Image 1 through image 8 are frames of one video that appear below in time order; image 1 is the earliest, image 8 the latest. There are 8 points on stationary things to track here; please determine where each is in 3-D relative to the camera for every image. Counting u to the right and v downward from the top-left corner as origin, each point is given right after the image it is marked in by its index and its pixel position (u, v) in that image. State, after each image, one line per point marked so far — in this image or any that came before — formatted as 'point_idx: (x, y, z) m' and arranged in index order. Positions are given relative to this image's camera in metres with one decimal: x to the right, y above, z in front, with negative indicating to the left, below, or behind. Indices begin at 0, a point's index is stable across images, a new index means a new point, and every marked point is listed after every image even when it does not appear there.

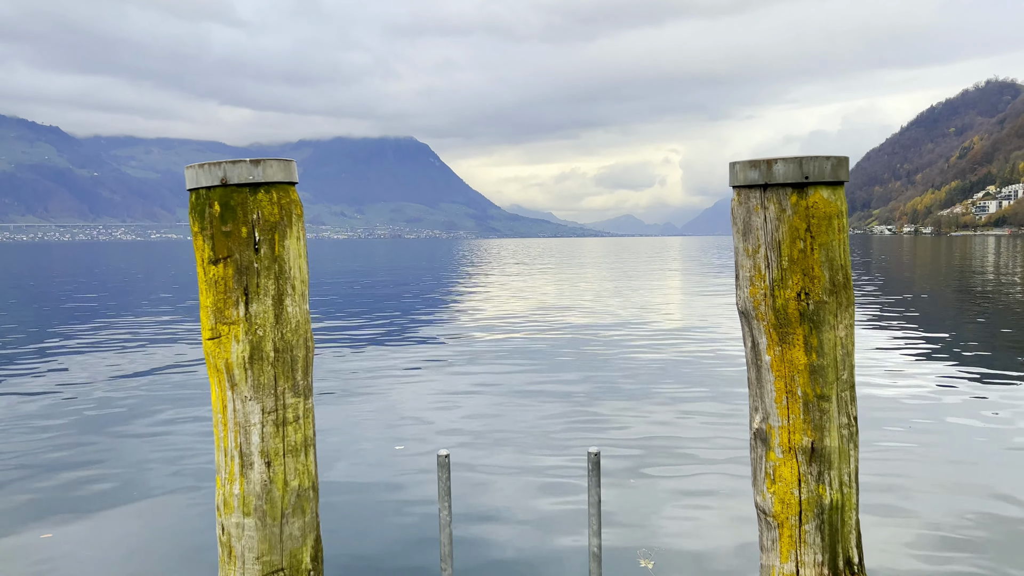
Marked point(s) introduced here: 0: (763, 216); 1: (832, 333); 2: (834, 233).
0: (+1.3, +0.4, +4.1) m
1: (+1.6, -0.2, +4.1) m
2: (+1.6, +0.3, +4.1) m
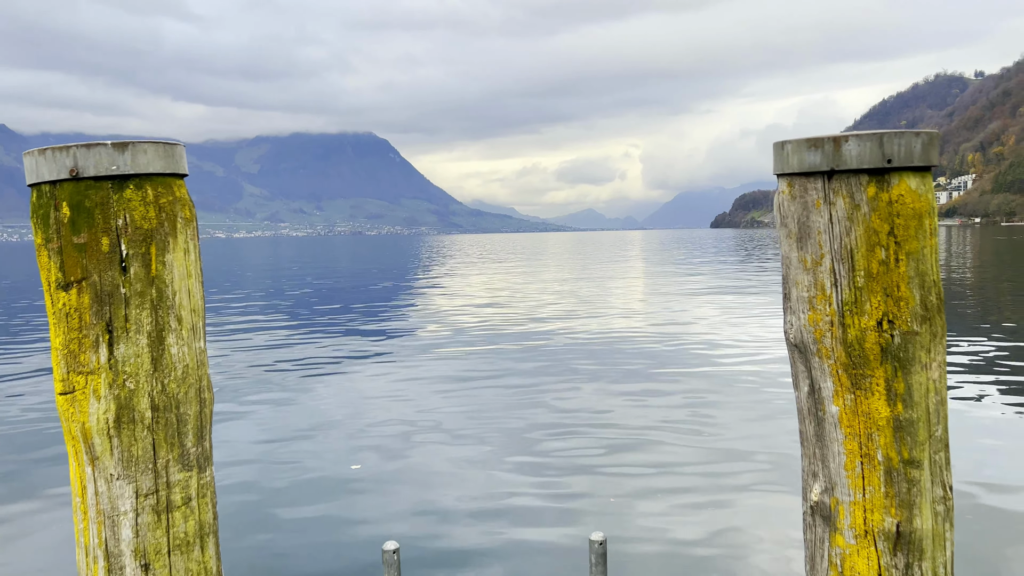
0: (+1.2, +0.3, +3.0) m
1: (+1.5, -0.3, +2.9) m
2: (+1.5, +0.2, +2.9) m
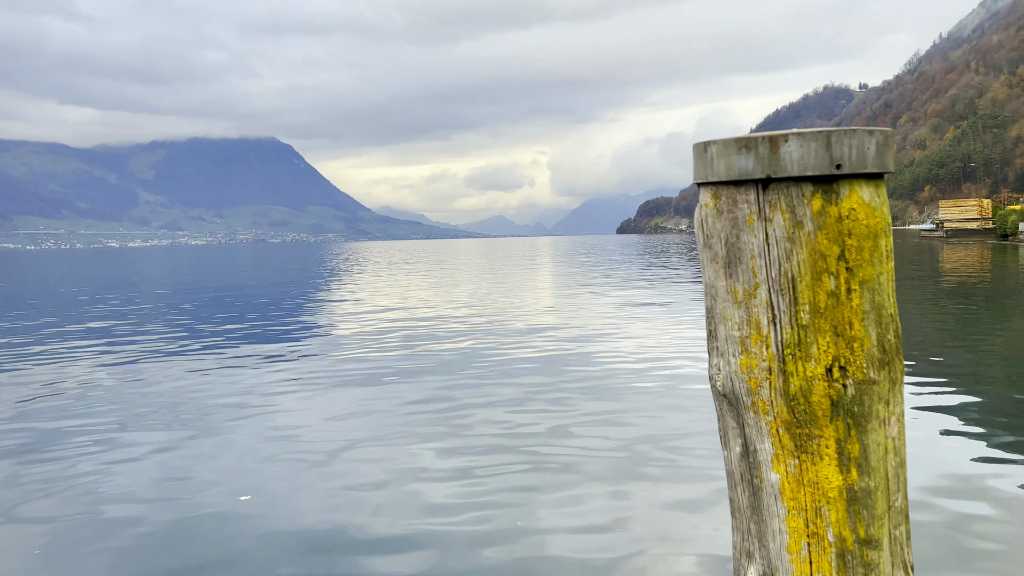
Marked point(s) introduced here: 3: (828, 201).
0: (+0.7, +0.2, +2.4) m
1: (+1.1, -0.4, +2.4) m
2: (+1.1, +0.1, +2.4) m
3: (+0.9, +0.2, +2.3) m
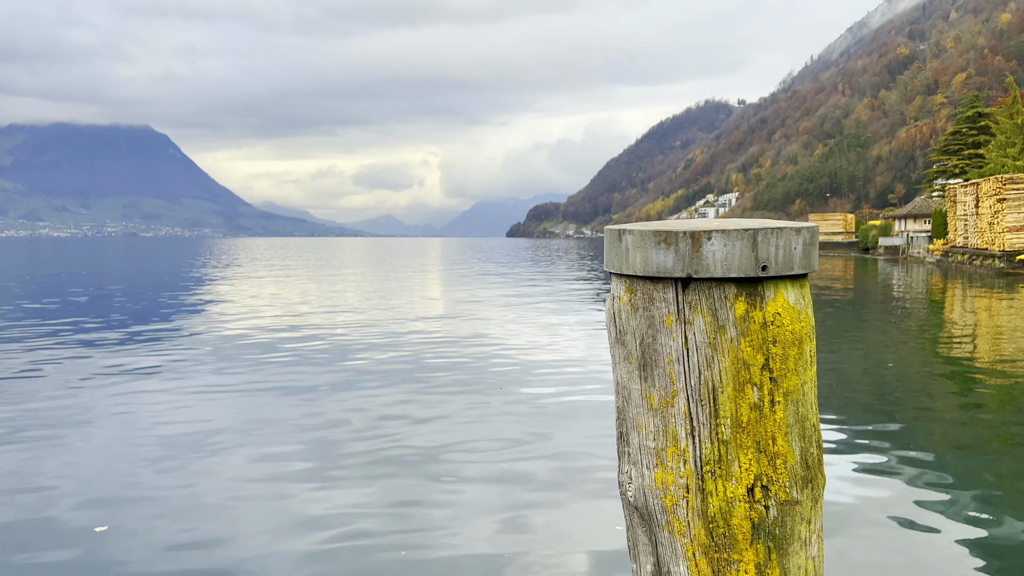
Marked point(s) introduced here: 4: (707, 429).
0: (+0.4, -0.1, +2.1) m
1: (+0.8, -0.7, +2.2) m
2: (+0.8, -0.2, +2.2) m
3: (+0.6, 0.0, +2.1) m
4: (+0.5, -0.4, +2.1) m
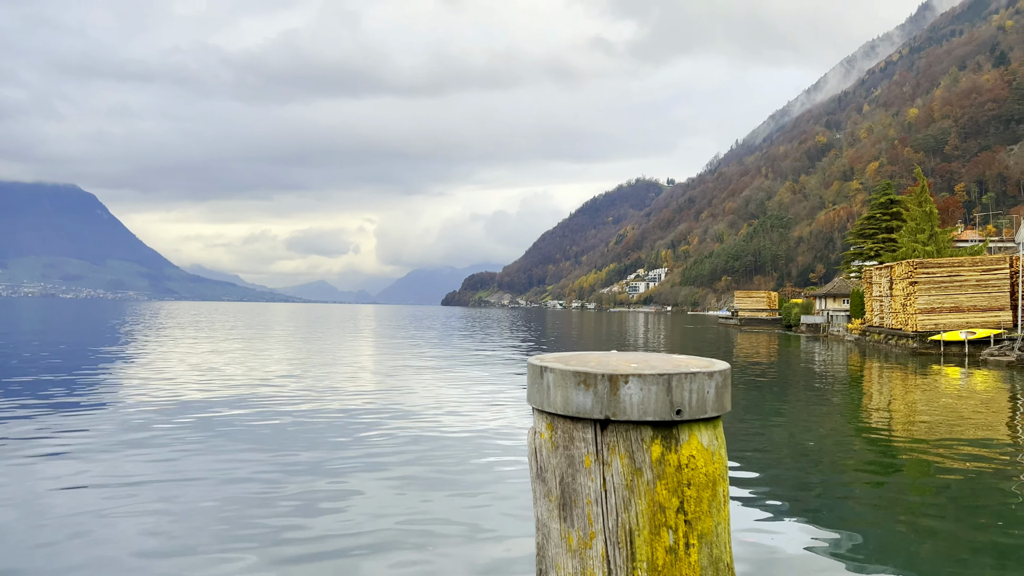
0: (+0.2, -0.5, +2.2) m
1: (+0.5, -1.1, +2.2) m
2: (+0.6, -0.6, +2.2) m
3: (+0.4, -0.4, +2.2) m
4: (+0.3, -0.7, +2.1) m
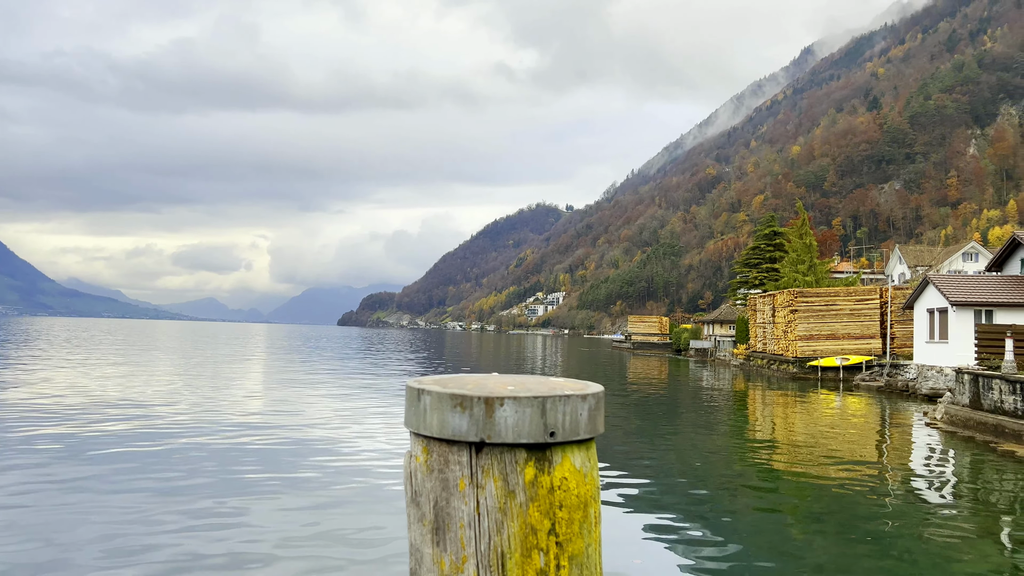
0: (-0.1, -0.6, +2.2) m
1: (+0.2, -1.2, +2.2) m
2: (+0.2, -0.6, +2.3) m
3: (+0.1, -0.5, +2.2) m
4: (0.0, -0.8, +2.1) m
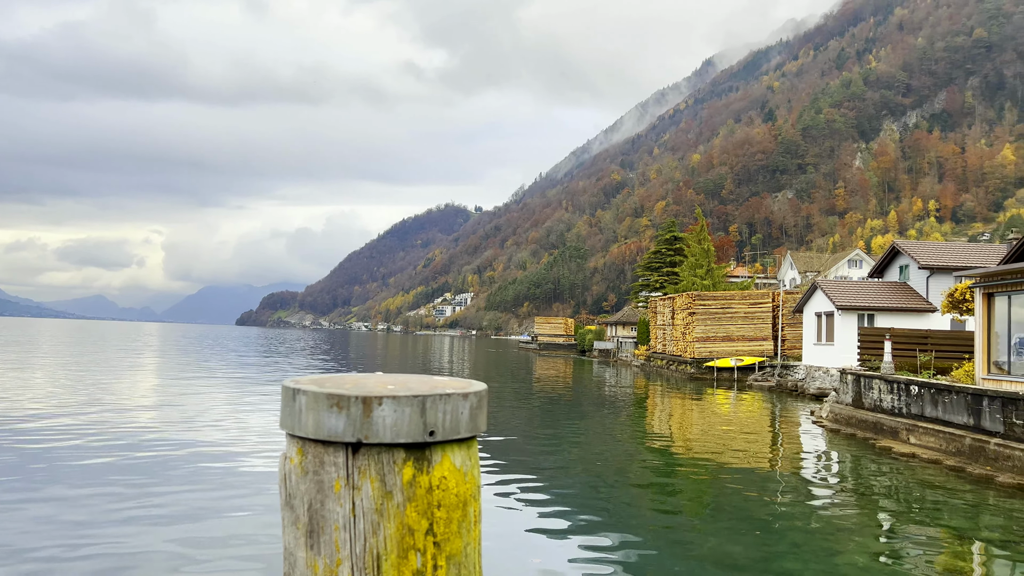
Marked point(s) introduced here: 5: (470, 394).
0: (-0.4, -0.6, +2.1) m
1: (-0.1, -1.2, +2.2) m
2: (-0.1, -0.6, +2.3) m
3: (-0.2, -0.5, +2.2) m
4: (-0.4, -0.8, +2.1) m
5: (-0.1, -0.3, +2.3) m
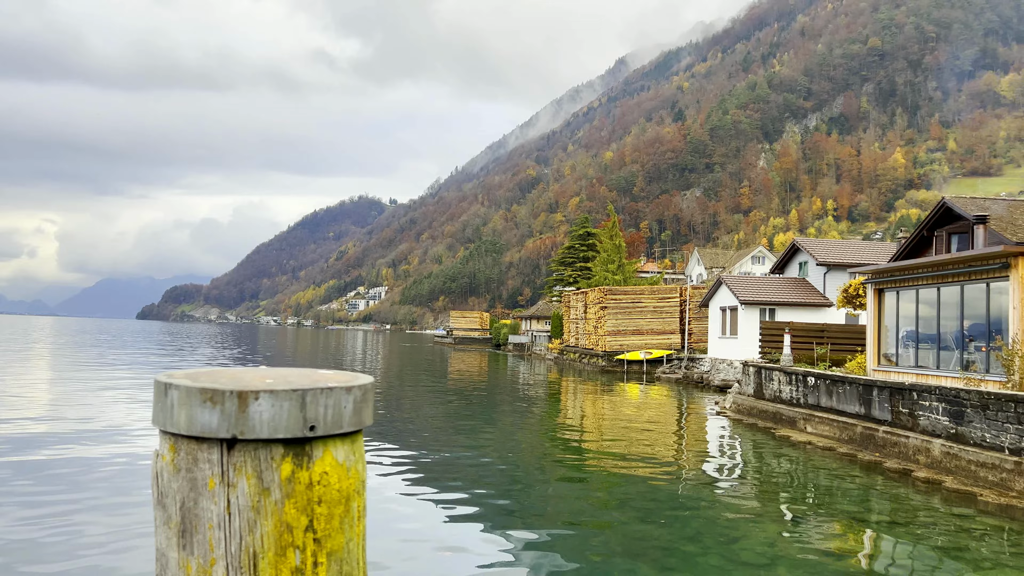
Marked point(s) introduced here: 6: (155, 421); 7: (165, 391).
0: (-0.7, -0.5, +2.1) m
1: (-0.5, -1.1, +2.2) m
2: (-0.4, -0.6, +2.2) m
3: (-0.5, -0.5, +2.1) m
4: (-0.7, -0.8, +2.0) m
5: (-0.4, -0.3, +2.3) m
6: (-0.9, -0.3, +2.2) m
7: (-0.9, -0.3, +2.1) m
